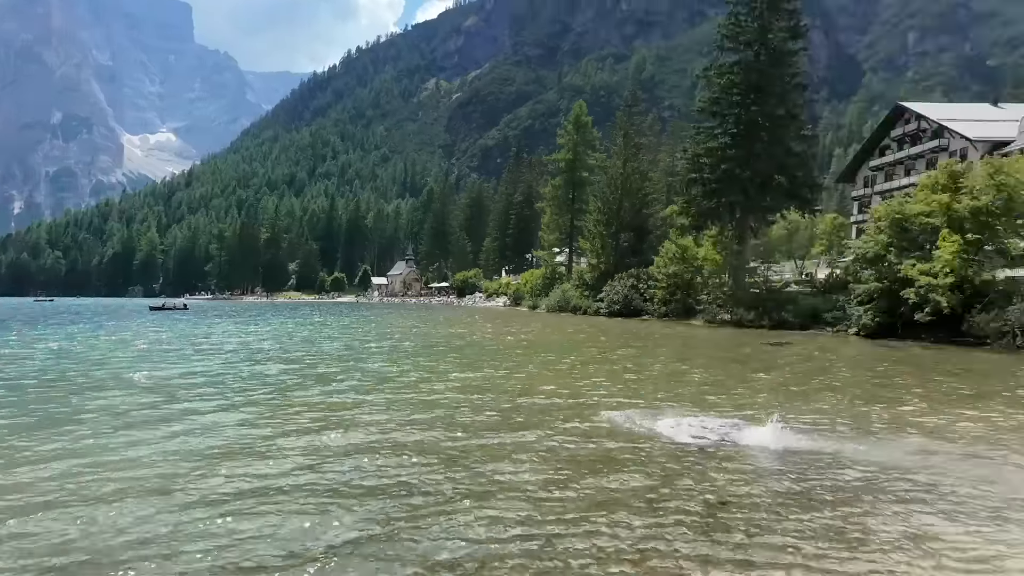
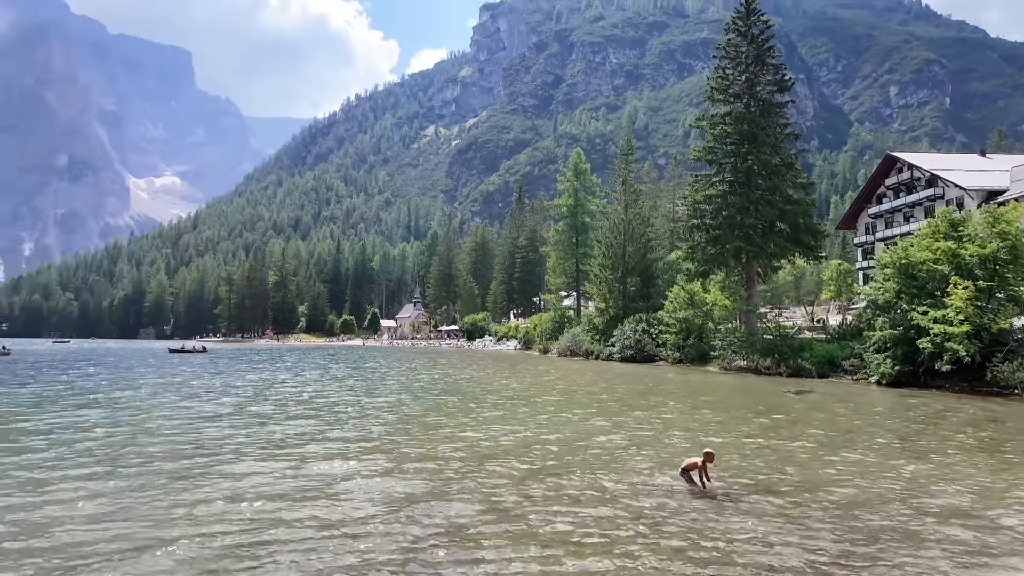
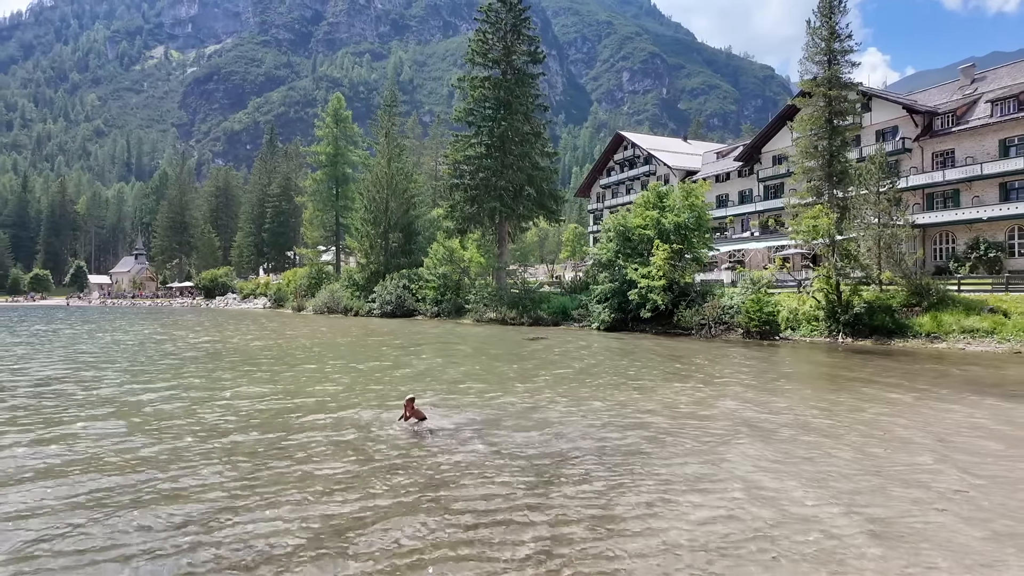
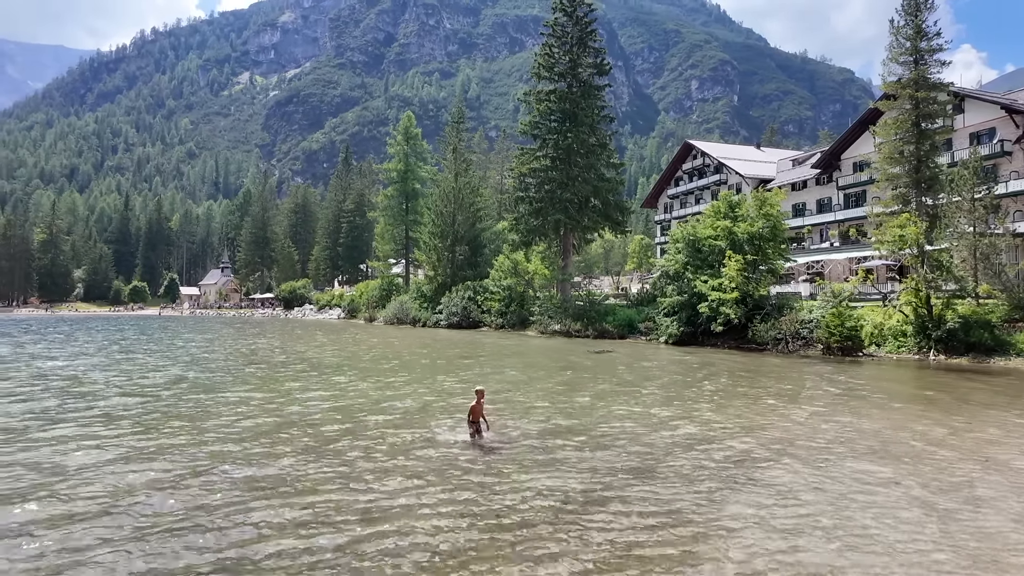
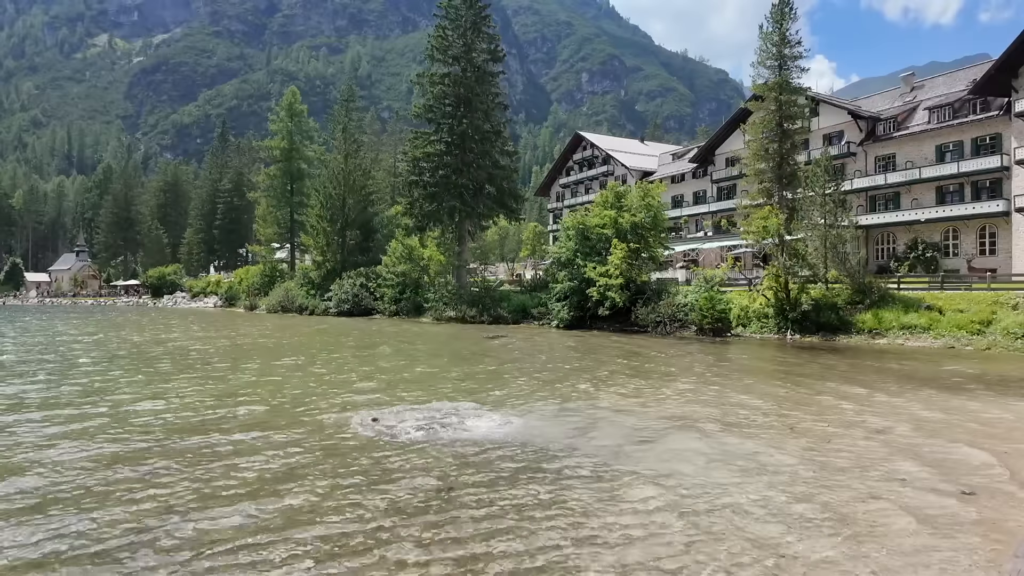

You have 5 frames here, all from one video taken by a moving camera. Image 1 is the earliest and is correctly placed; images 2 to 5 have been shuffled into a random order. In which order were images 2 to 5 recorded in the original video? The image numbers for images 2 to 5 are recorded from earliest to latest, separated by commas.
5, 3, 4, 2
